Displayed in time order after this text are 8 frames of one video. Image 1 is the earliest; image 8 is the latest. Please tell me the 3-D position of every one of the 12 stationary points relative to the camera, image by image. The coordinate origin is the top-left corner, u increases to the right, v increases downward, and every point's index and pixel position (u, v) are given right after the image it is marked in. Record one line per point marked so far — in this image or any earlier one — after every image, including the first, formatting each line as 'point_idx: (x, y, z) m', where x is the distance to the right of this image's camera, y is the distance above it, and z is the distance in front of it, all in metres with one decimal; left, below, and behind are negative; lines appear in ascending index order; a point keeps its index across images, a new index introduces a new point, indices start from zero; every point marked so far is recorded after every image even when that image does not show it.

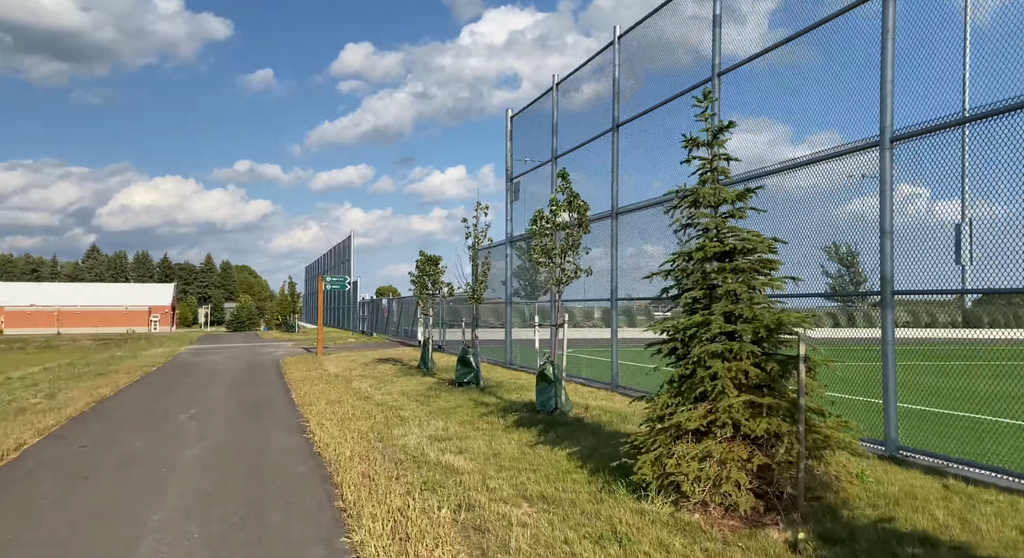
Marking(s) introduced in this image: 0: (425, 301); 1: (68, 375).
0: (-2.2, -0.6, +15.2) m
1: (-12.7, -2.8, +17.4) m
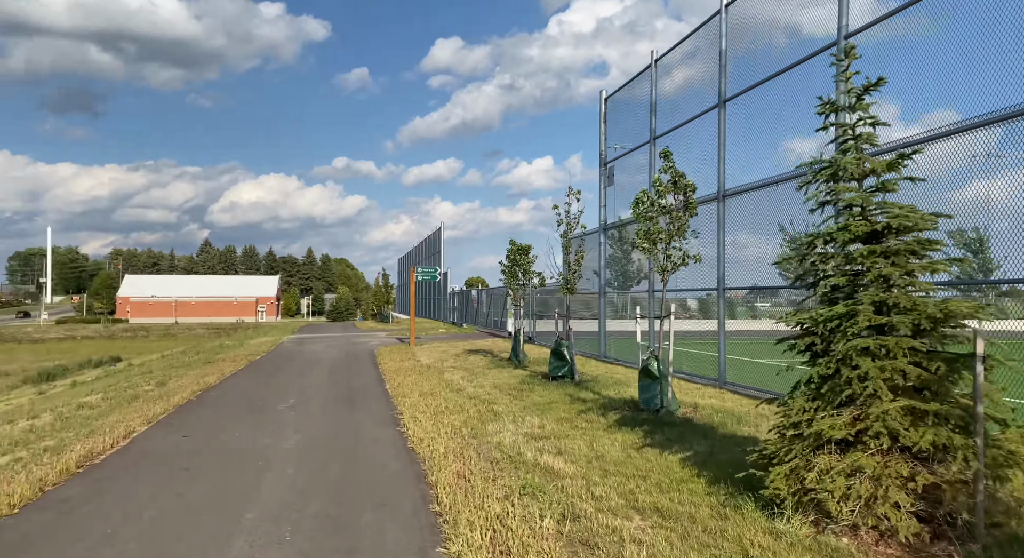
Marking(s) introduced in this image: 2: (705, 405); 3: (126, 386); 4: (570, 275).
0: (+0.1, -0.4, +14.8) m
1: (-10.0, -2.6, +18.5) m
2: (+2.8, -1.8, +8.8) m
3: (-8.3, -2.4, +13.1) m
4: (+1.2, +0.1, +12.0) m
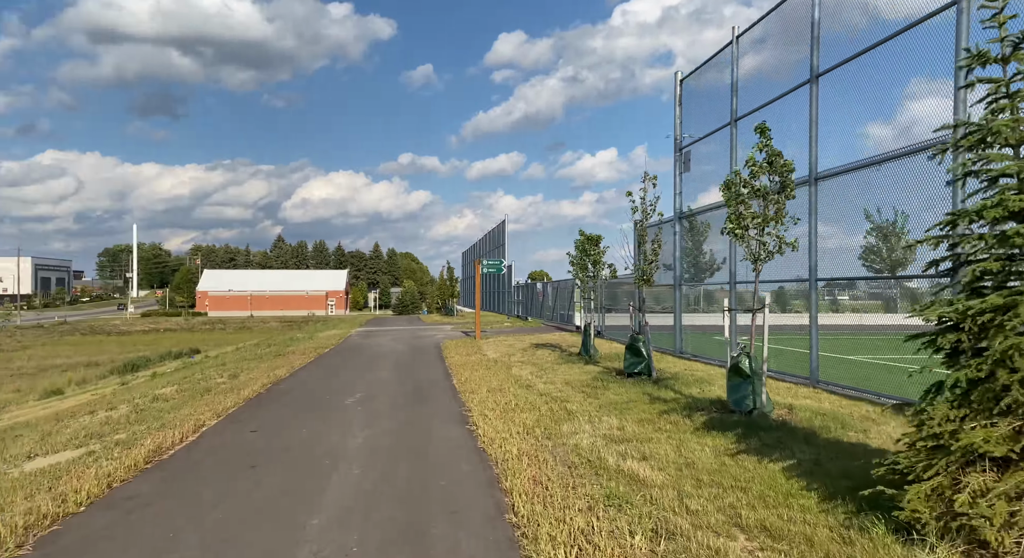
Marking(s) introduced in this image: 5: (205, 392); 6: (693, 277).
0: (+1.7, -0.2, +14.2) m
1: (-7.9, -2.4, +19.0) m
2: (+3.8, -1.7, +8.0) m
3: (-6.8, -2.2, +13.4) m
4: (+2.5, +0.2, +11.3) m
5: (-5.5, -2.0, +11.0) m
6: (+4.2, 0.0, +15.0) m
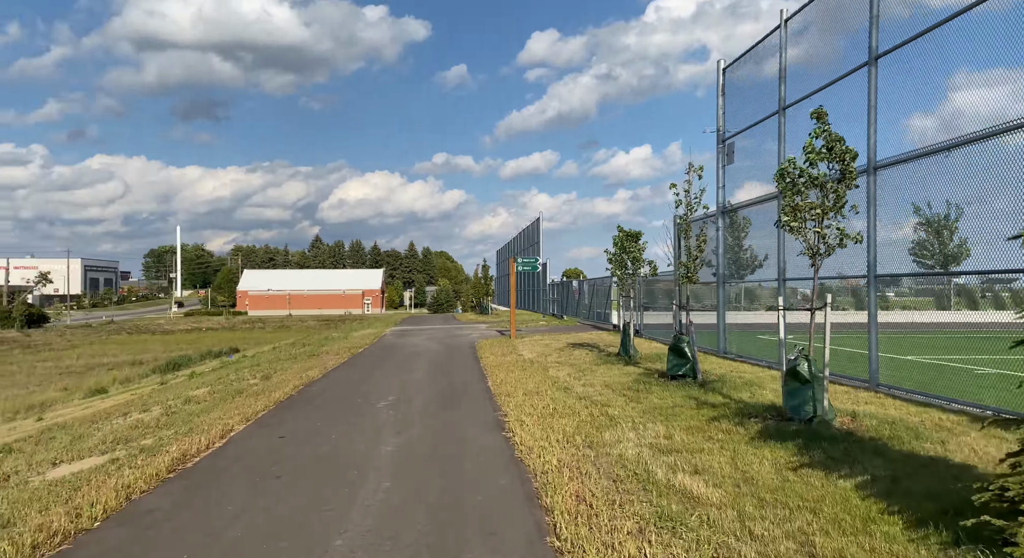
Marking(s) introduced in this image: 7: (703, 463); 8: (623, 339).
0: (+2.5, -0.1, +13.7) m
1: (-6.8, -2.3, +18.9) m
2: (+4.2, -1.6, +7.3) m
3: (-6.0, -2.2, +13.4) m
4: (+3.1, +0.3, +10.7) m
5: (-4.9, -2.0, +10.8) m
6: (+5.0, +0.1, +14.3) m
7: (+1.8, -1.7, +5.7) m
8: (+2.5, -1.3, +13.5) m
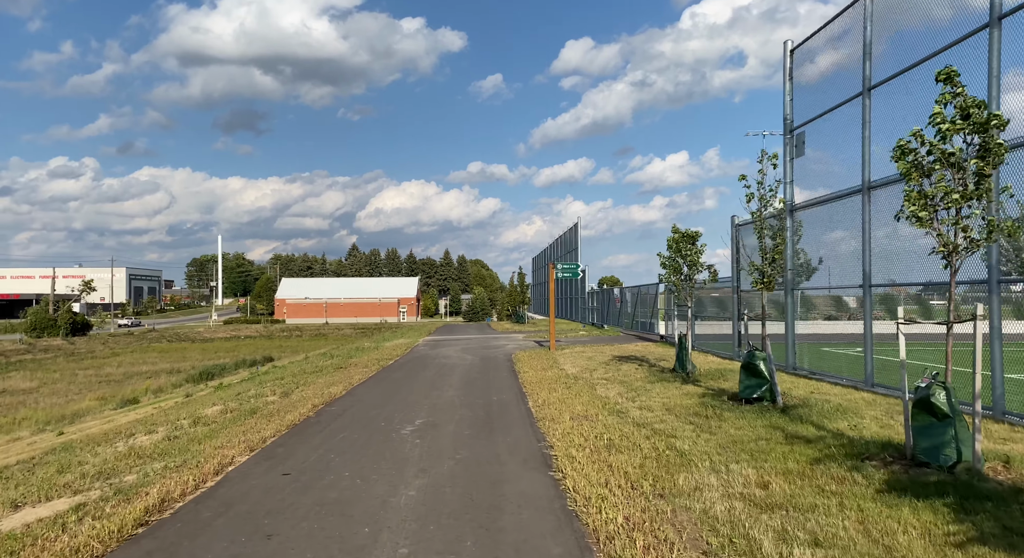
0: (+3.4, -0.2, +12.2) m
1: (-5.7, -2.6, +18.0) m
2: (+4.7, -1.7, +5.7) m
3: (-5.2, -2.4, +12.3) m
4: (+3.8, +0.2, +9.3) m
5: (-4.2, -2.2, +9.8) m
6: (+5.9, 0.0, +12.7) m
7: (+2.2, -1.8, +4.3) m
8: (+3.3, -1.5, +12.0) m
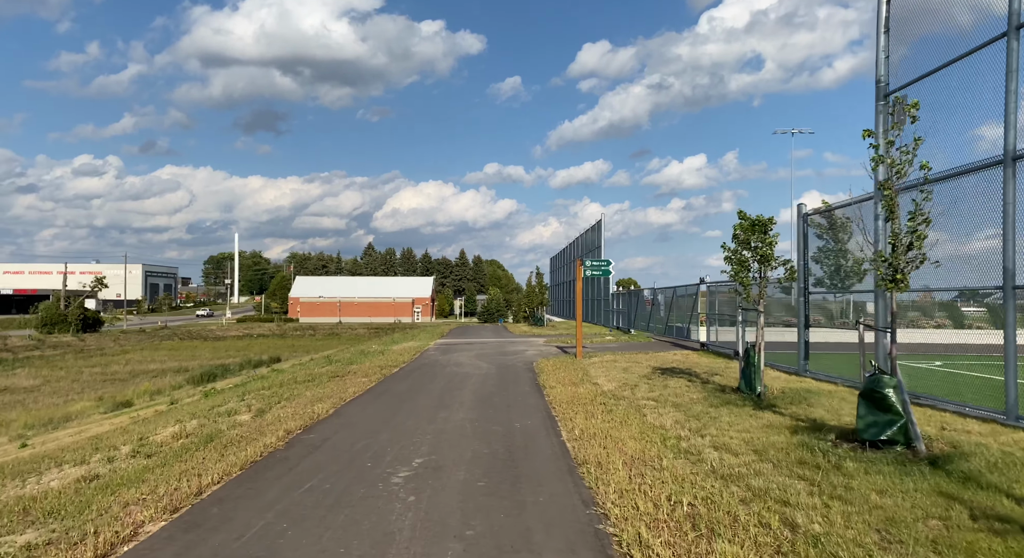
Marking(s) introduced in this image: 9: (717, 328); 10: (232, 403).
0: (+3.8, -0.2, +9.9) m
1: (-5.1, -2.5, +15.8) m
2: (+5.0, -1.6, +3.4) m
3: (-4.8, -2.2, +10.2) m
4: (+4.2, +0.2, +6.9) m
5: (-3.8, -2.0, +7.6) m
6: (+6.4, 0.0, +10.3) m
7: (+2.4, -1.7, +2.0) m
8: (+3.7, -1.4, +9.7) m
9: (+6.1, -1.5, +18.2) m
10: (-5.7, -2.5, +12.2) m
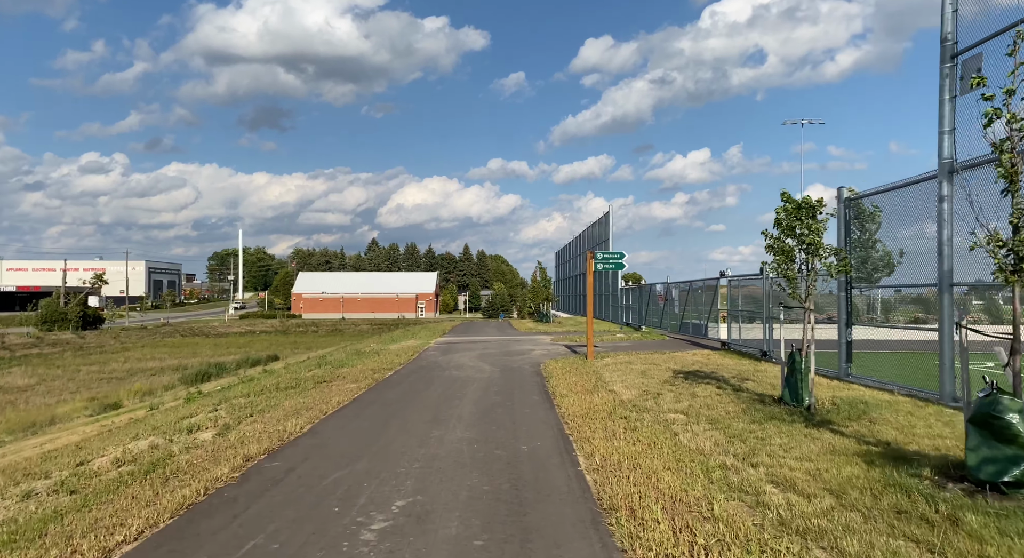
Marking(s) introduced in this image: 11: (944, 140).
0: (+3.9, -0.1, +8.5) m
1: (-5.0, -2.3, +14.5) m
2: (+5.0, -1.6, +2.0) m
3: (-4.7, -2.2, +8.9) m
4: (+4.2, +0.3, +5.5) m
5: (-3.8, -2.0, +6.3) m
6: (+6.4, +0.1, +8.8) m
7: (+2.4, -1.7, +0.6) m
8: (+3.8, -1.3, +8.2) m
9: (+6.3, -1.3, +16.8) m
10: (-5.6, -2.4, +10.9) m
11: (+6.0, +1.9, +8.4) m
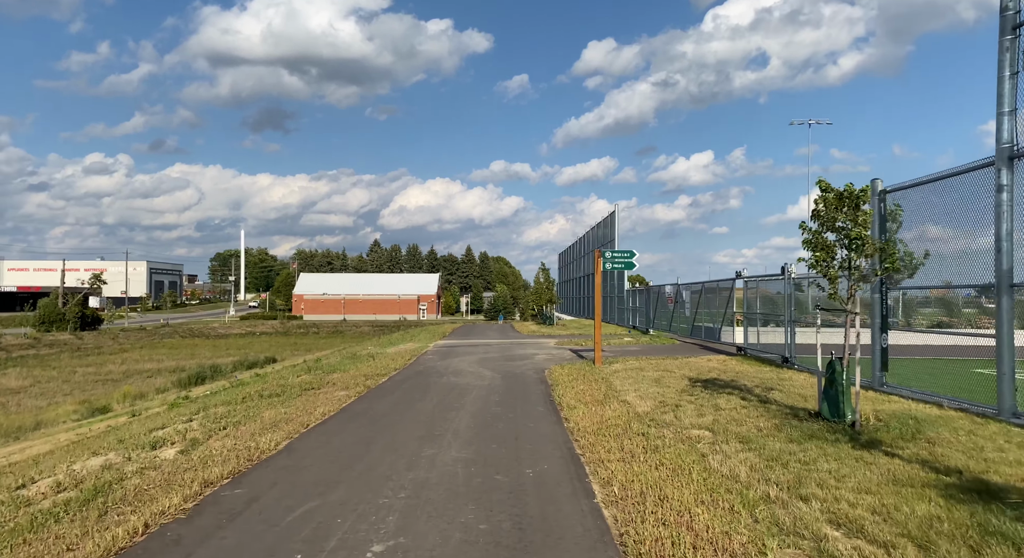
0: (+3.9, -0.1, +7.5) m
1: (-4.9, -2.3, +13.6) m
2: (+5.0, -1.5, +1.0) m
3: (-4.6, -2.1, +7.9) m
4: (+4.2, +0.3, +4.5) m
5: (-3.8, -1.9, +5.3) m
6: (+6.5, +0.1, +7.9) m
7: (+2.4, -1.6, -0.4) m
8: (+3.8, -1.3, +7.3) m
9: (+6.3, -1.3, +15.8) m
10: (-5.5, -2.4, +10.0) m
11: (+6.0, +1.9, +7.5) m
